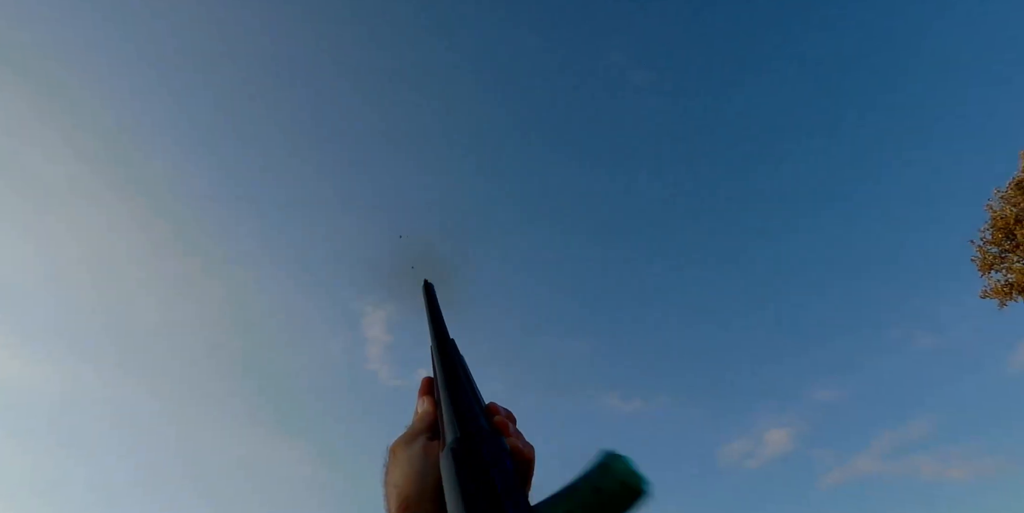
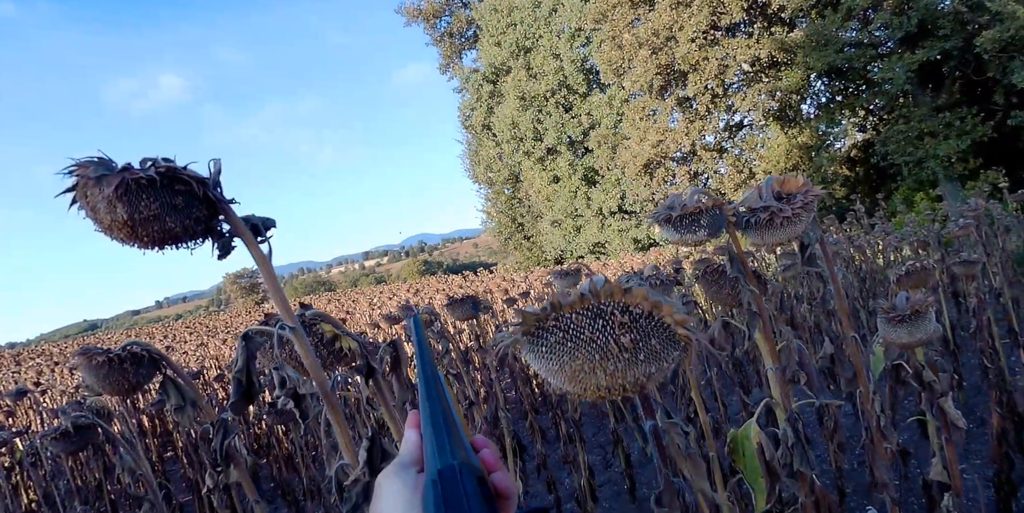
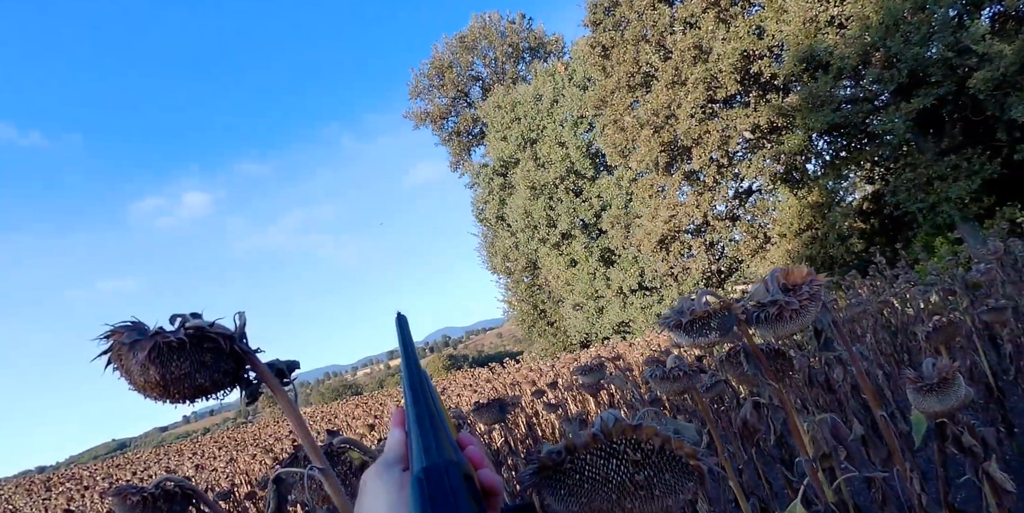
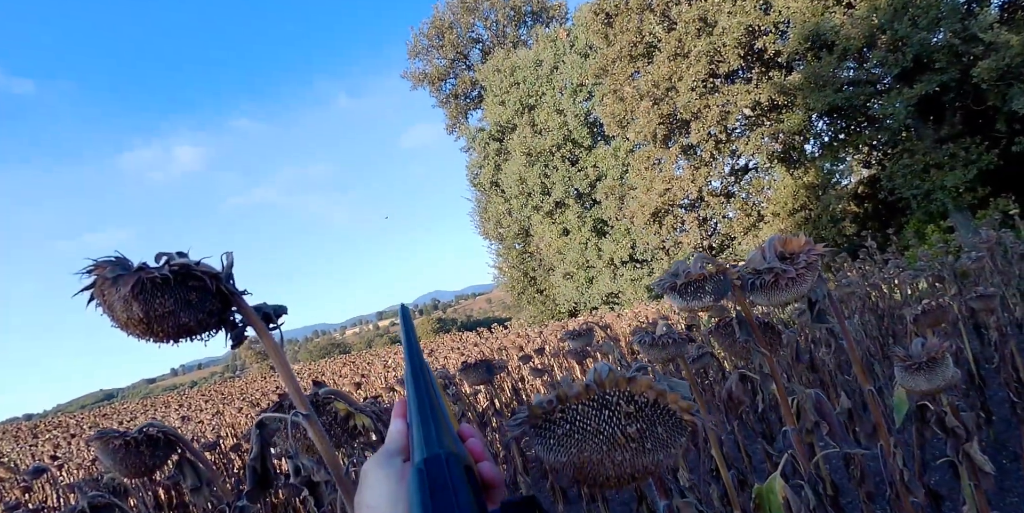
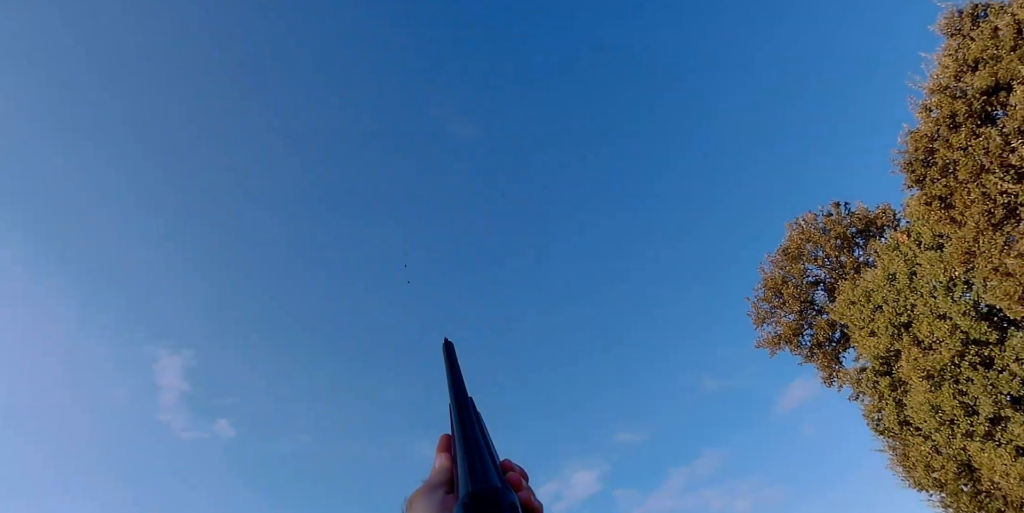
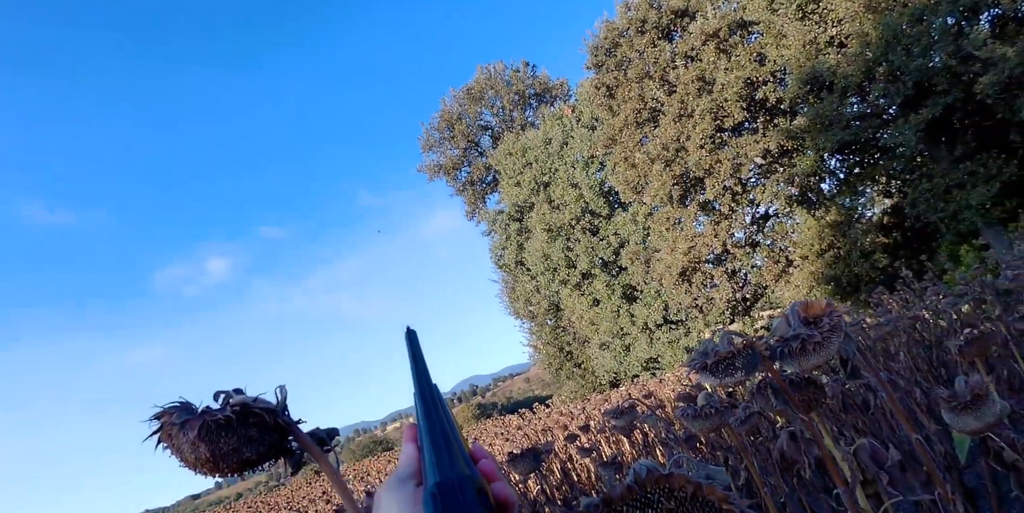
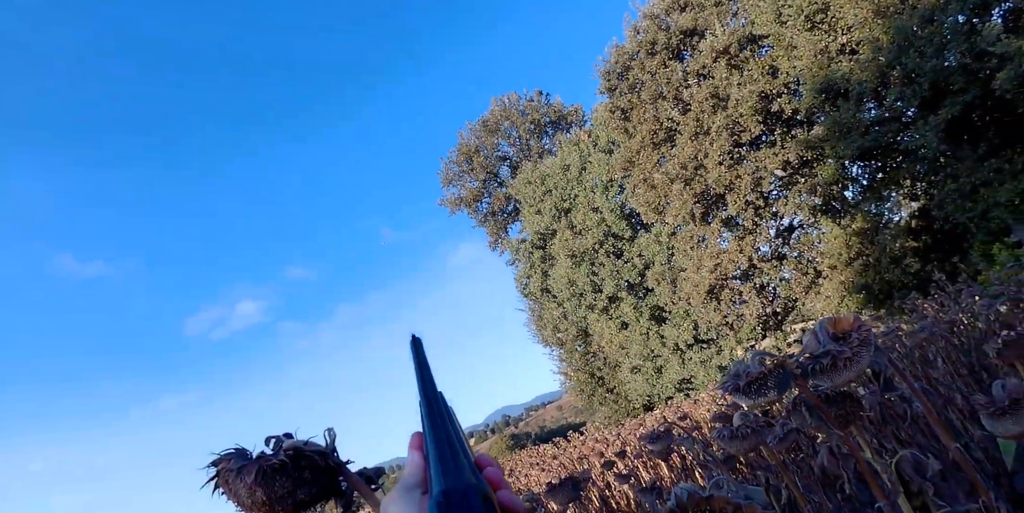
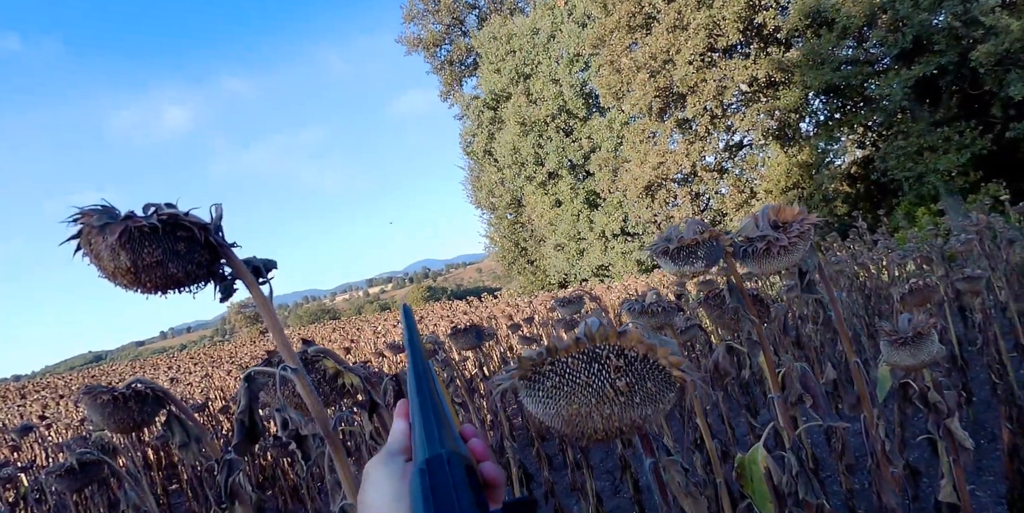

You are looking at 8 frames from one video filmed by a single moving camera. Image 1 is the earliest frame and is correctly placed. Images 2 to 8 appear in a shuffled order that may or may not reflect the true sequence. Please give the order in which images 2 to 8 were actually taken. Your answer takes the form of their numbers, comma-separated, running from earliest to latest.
5, 7, 6, 3, 4, 8, 2
